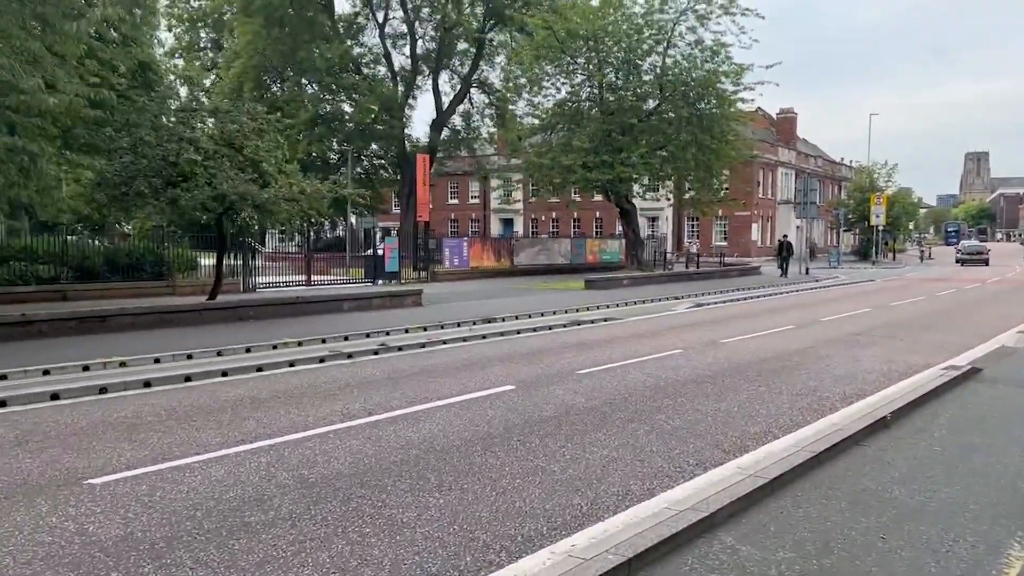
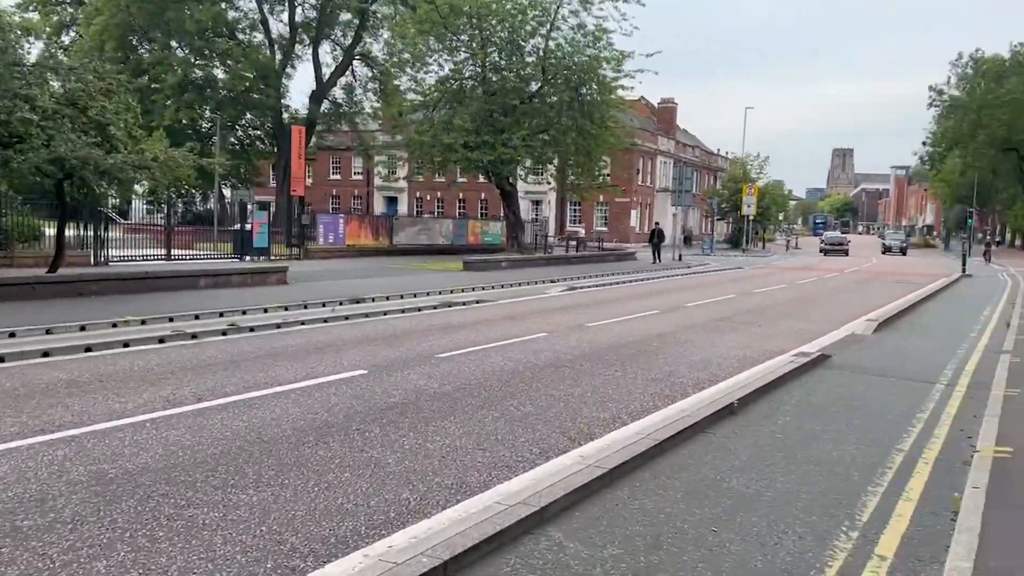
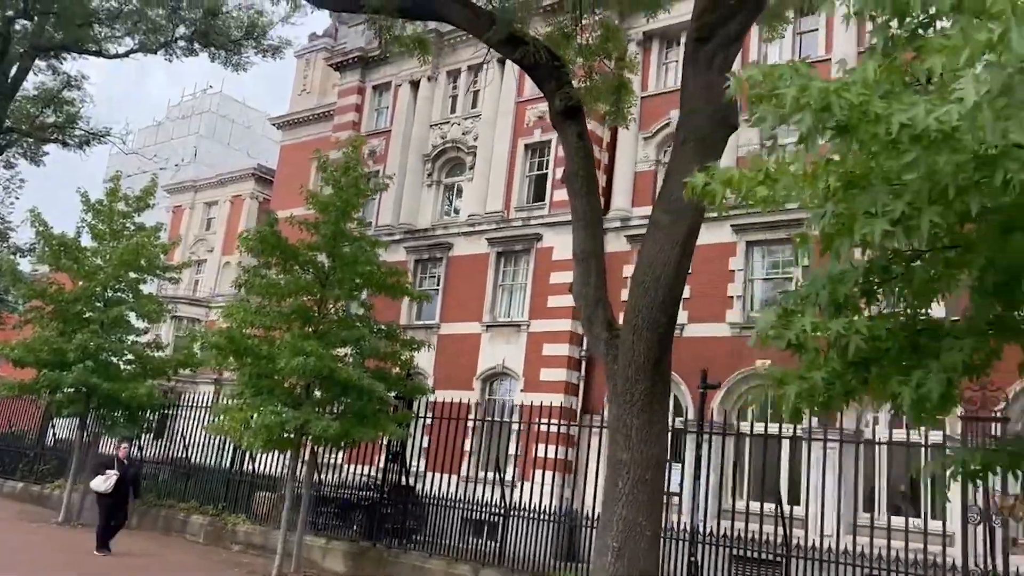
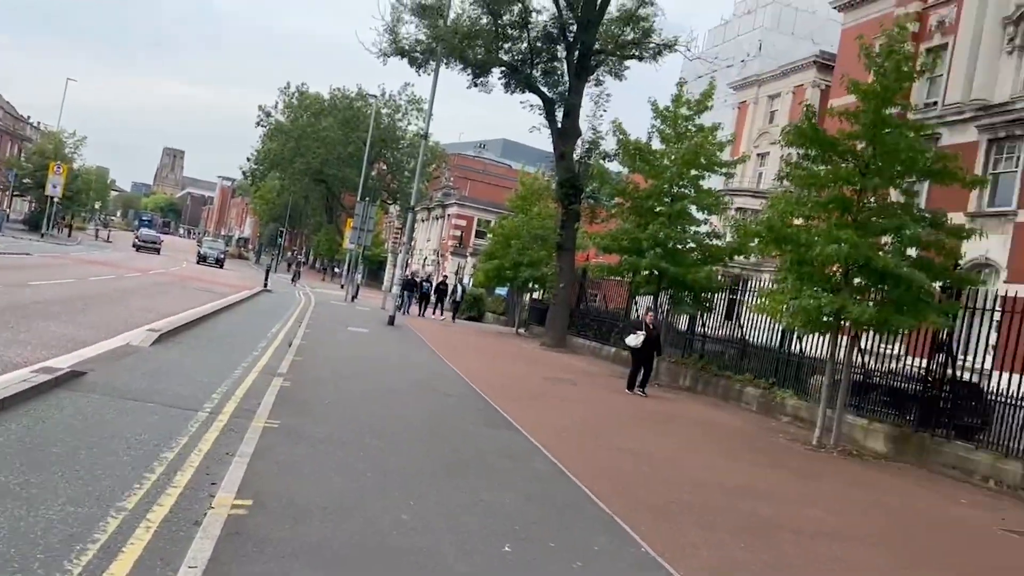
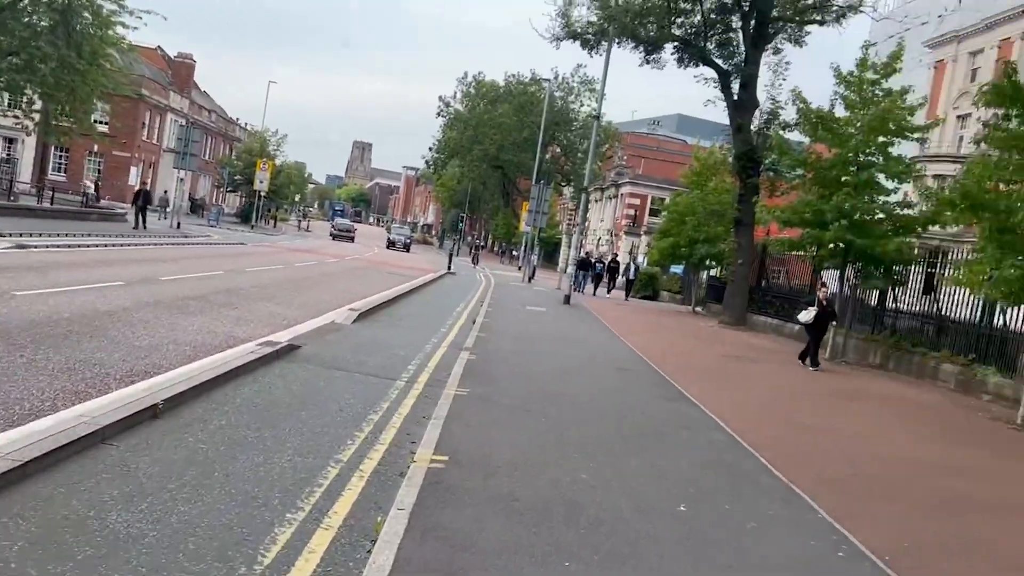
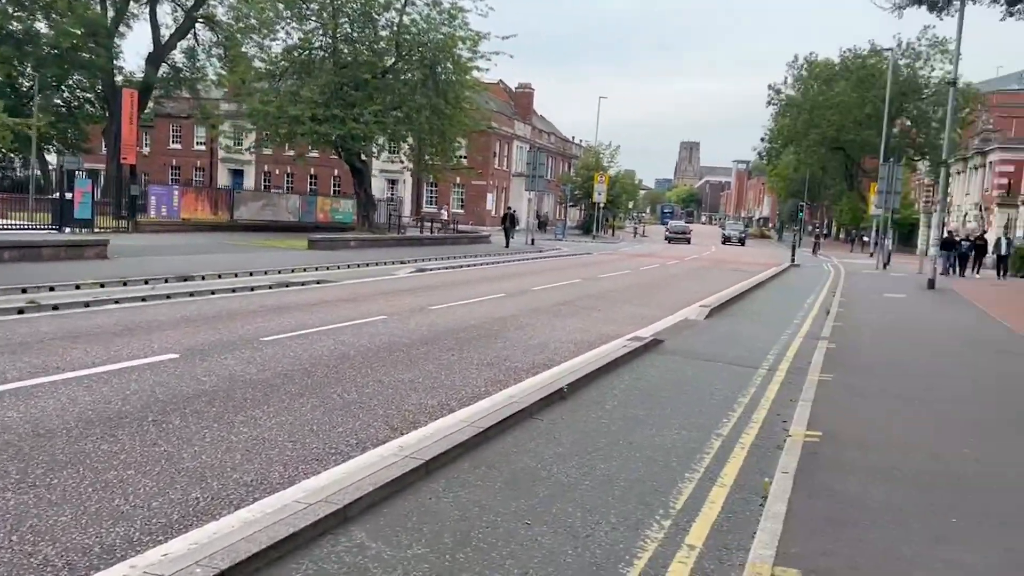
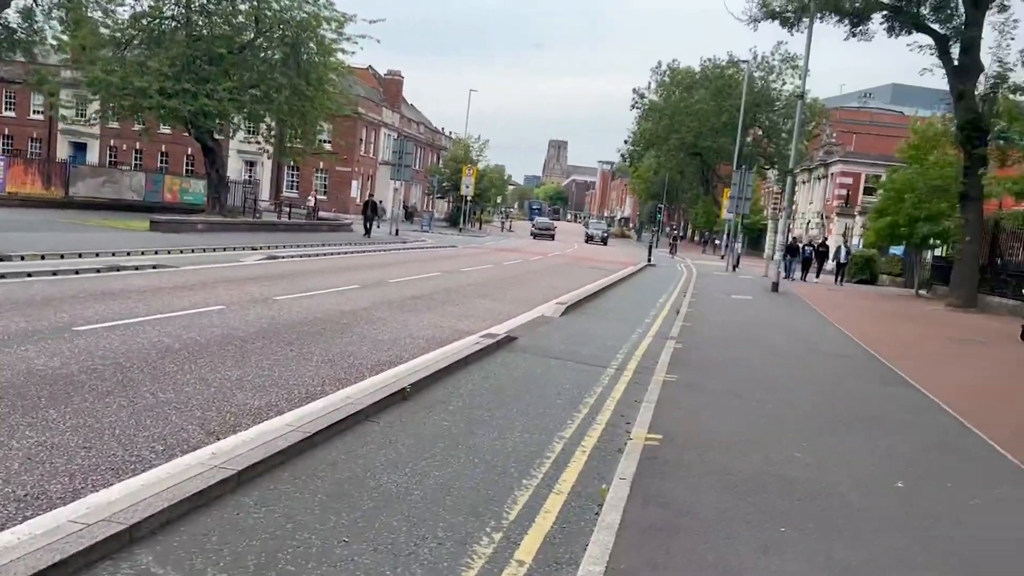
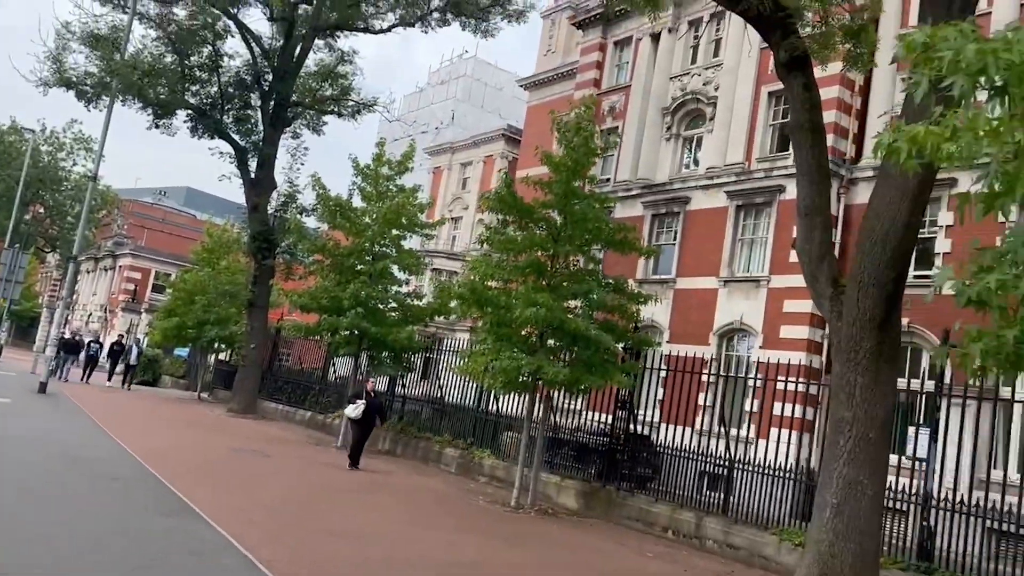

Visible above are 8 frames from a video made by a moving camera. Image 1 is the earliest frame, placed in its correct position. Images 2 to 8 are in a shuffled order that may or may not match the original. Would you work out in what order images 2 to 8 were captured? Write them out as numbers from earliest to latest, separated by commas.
2, 6, 7, 5, 4, 8, 3
